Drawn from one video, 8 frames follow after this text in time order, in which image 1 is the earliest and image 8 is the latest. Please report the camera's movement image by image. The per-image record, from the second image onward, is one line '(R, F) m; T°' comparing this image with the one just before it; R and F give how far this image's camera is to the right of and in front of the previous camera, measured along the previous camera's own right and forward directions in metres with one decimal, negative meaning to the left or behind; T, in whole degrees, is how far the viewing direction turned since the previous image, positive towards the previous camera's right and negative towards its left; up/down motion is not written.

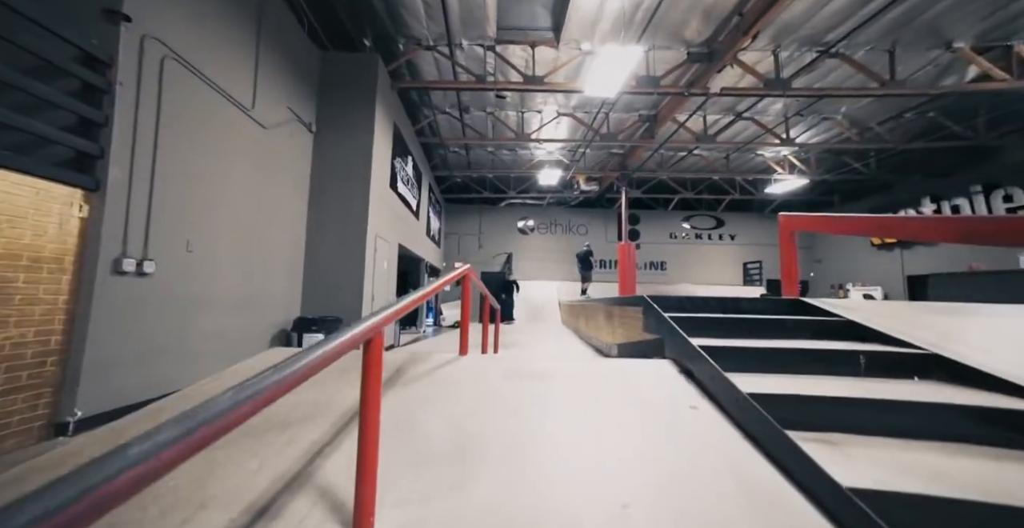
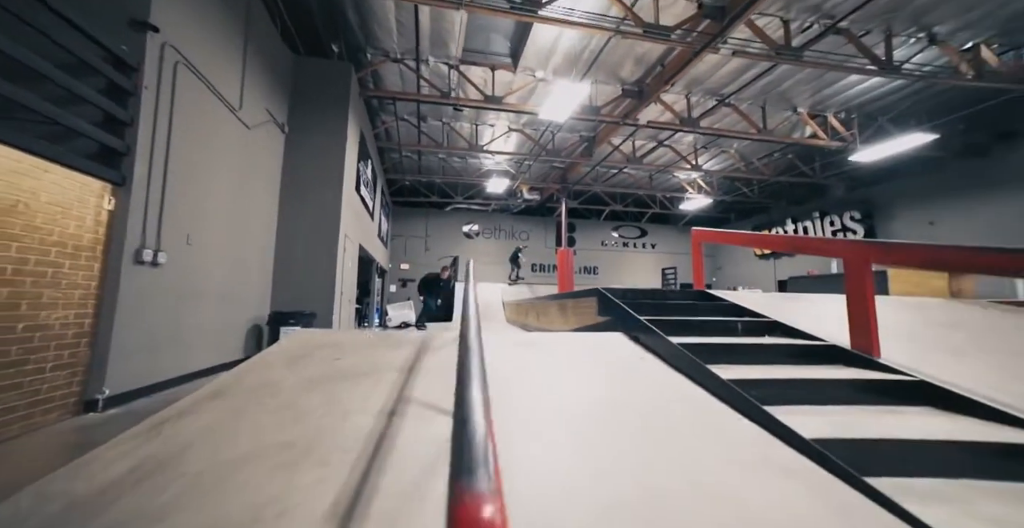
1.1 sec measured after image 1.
(-0.4, -0.5) m; +10°
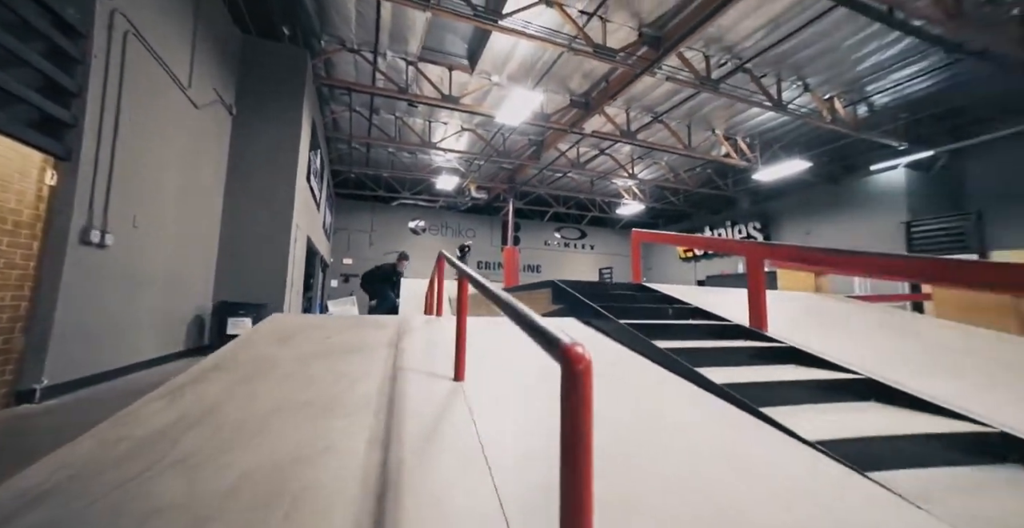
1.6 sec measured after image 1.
(-0.2, -0.2) m; +9°
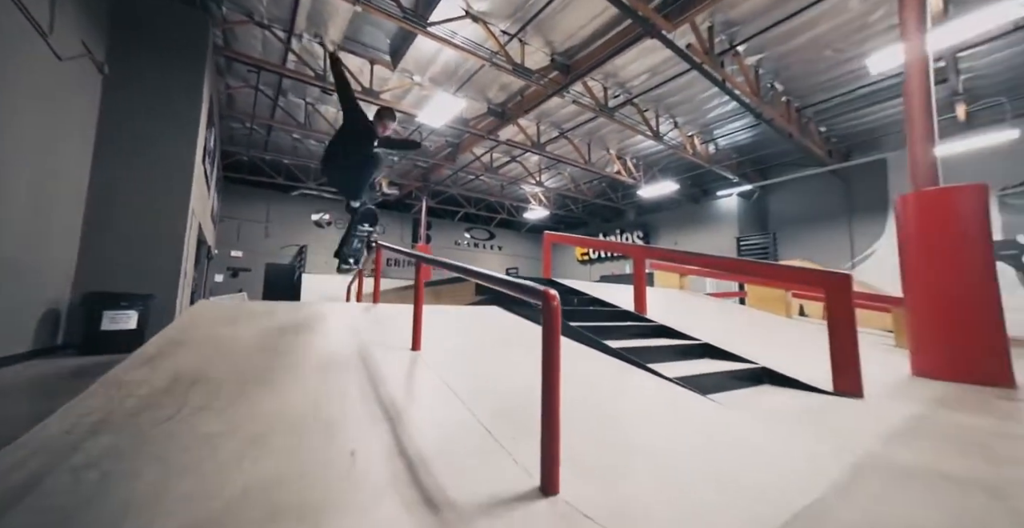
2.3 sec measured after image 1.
(-0.2, -0.3) m; +15°
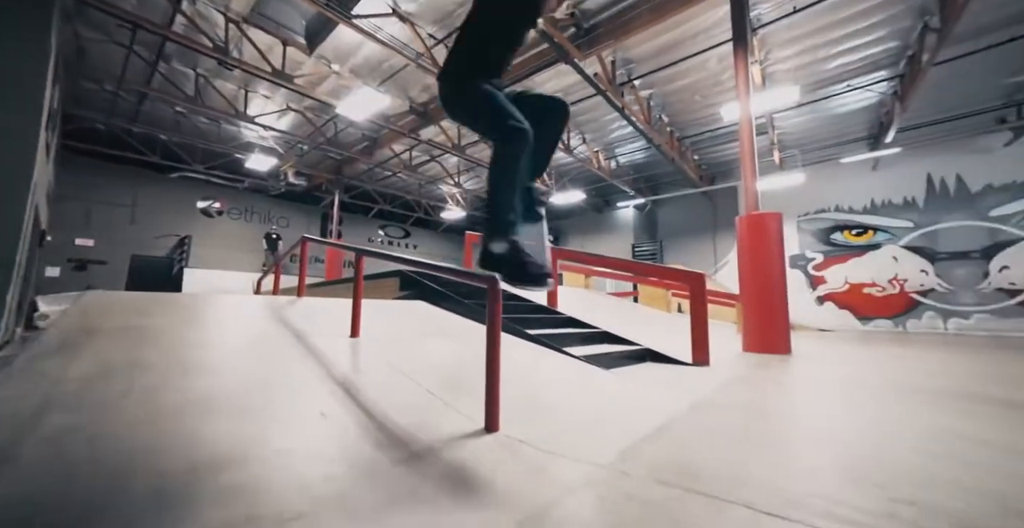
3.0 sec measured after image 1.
(-0.1, -0.2) m; +14°
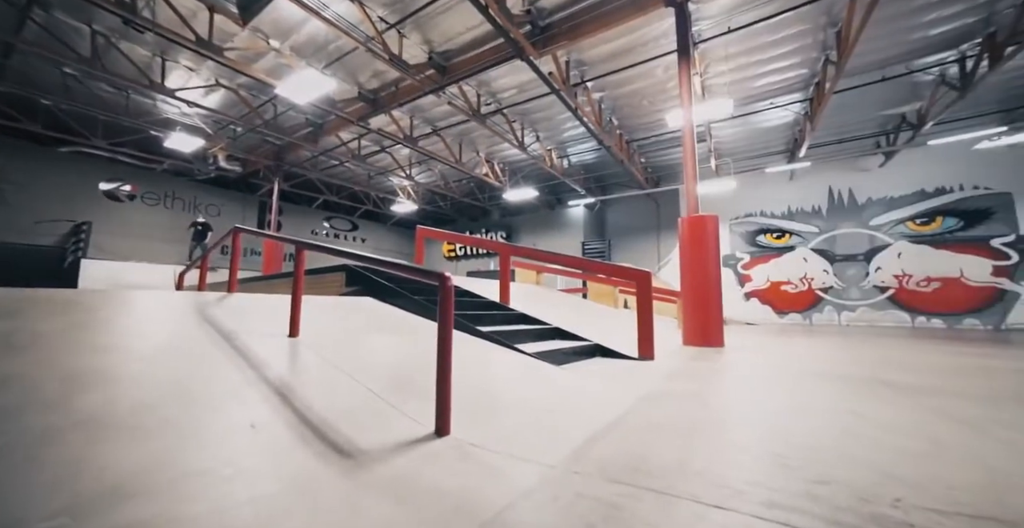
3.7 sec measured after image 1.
(0.0, 0.0) m; +7°
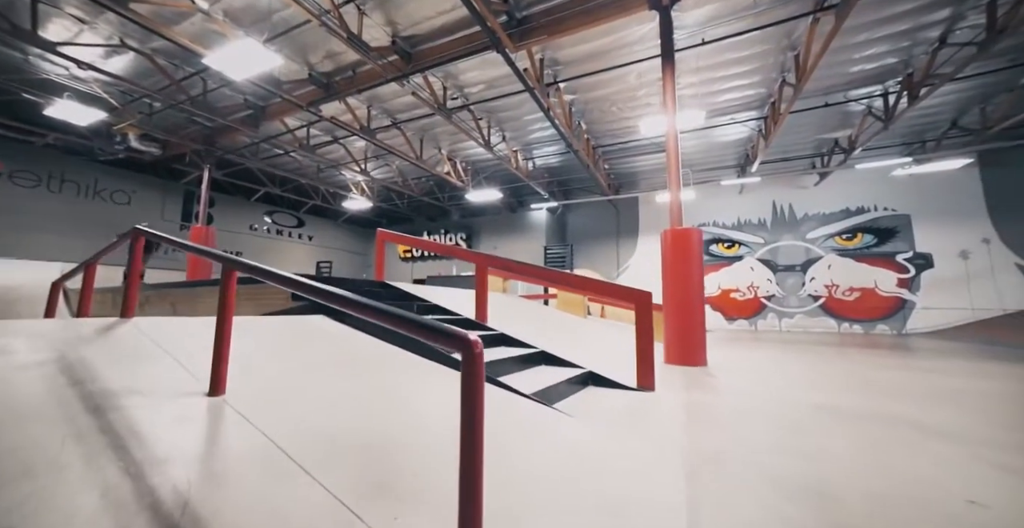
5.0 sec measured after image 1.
(-0.2, +0.4) m; +7°
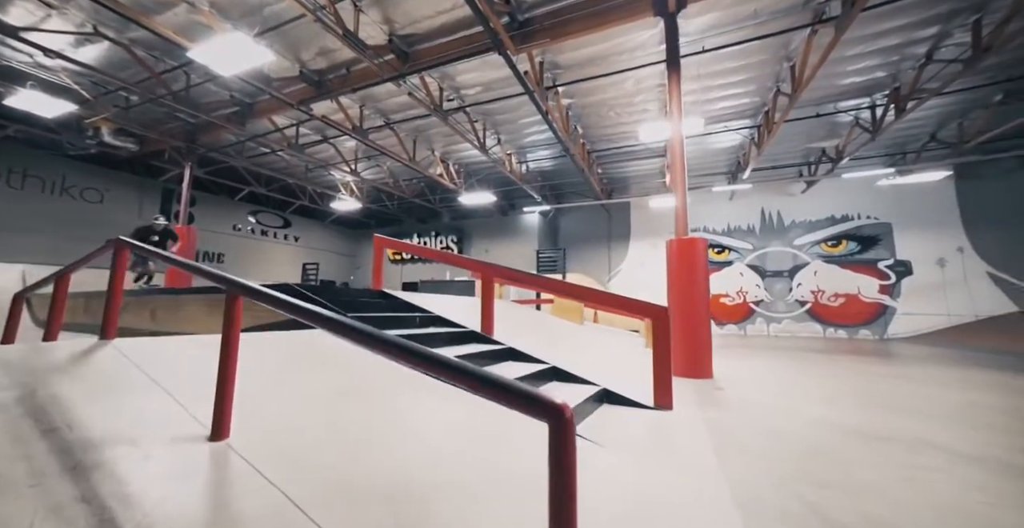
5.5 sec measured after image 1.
(-0.2, +0.1) m; +2°
